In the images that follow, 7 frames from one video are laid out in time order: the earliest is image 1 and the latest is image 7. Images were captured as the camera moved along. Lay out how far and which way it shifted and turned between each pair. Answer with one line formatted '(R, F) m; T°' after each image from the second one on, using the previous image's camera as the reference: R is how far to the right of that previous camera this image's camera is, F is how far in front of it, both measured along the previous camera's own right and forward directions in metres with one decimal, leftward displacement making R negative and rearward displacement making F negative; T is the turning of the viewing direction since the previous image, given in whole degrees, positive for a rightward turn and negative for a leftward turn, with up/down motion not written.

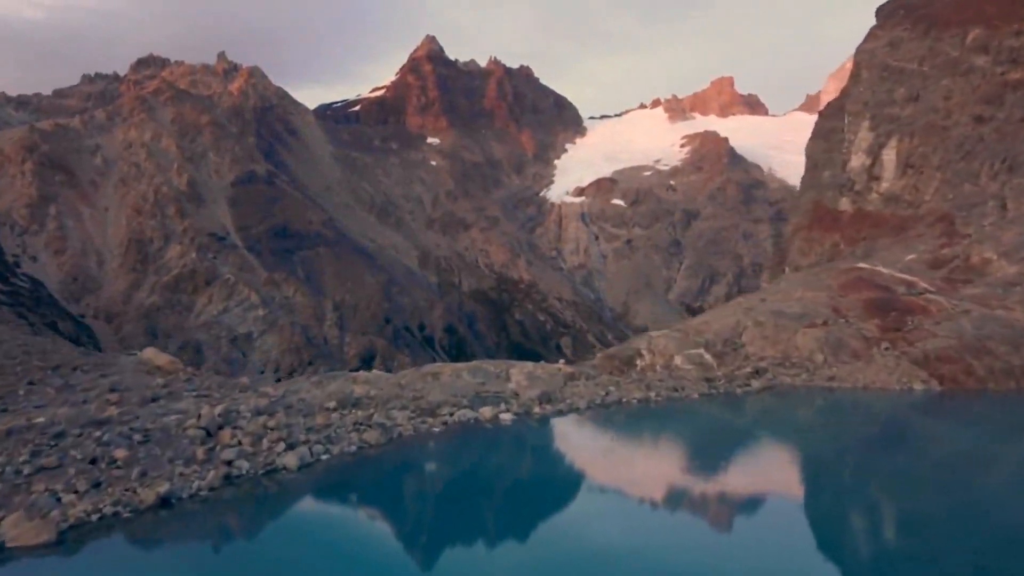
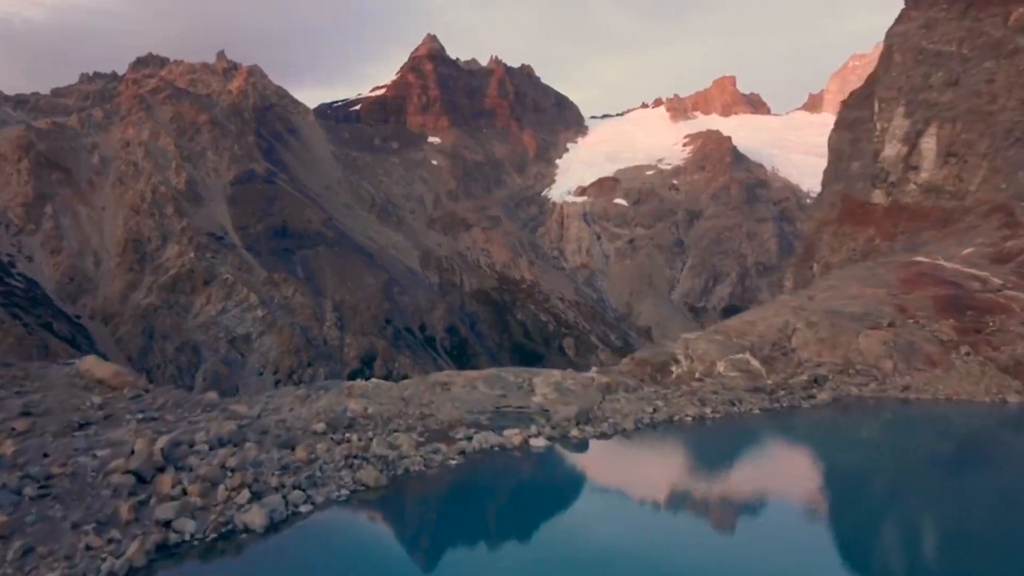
(-0.2, +1.3) m; 0°
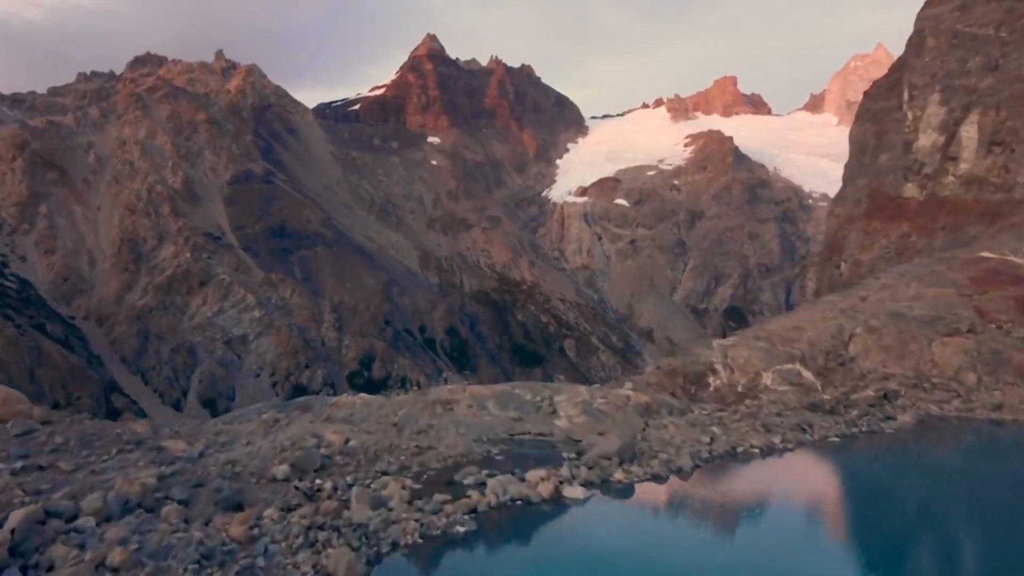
(-0.1, +1.3) m; 0°
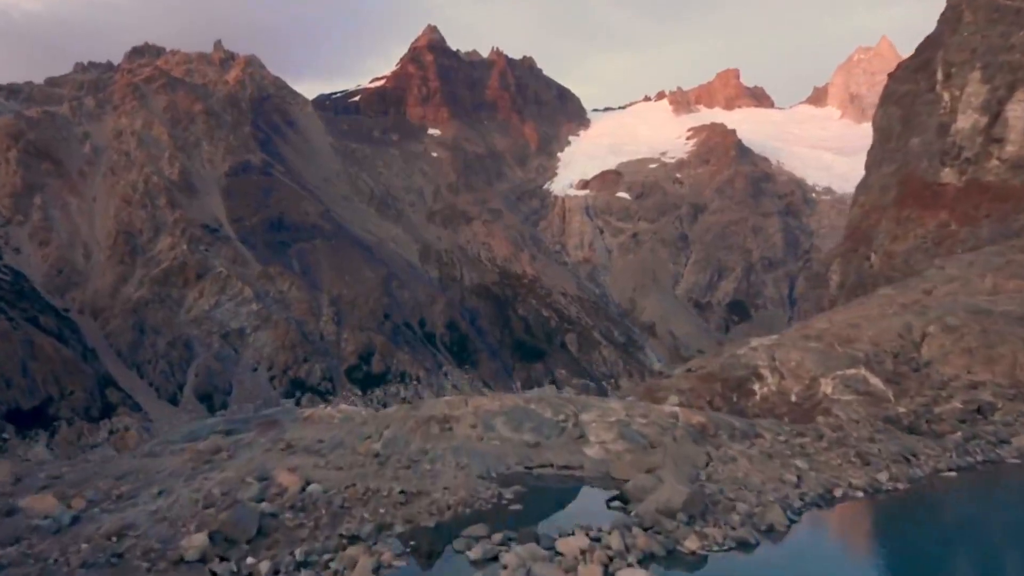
(-0.1, +1.3) m; 0°
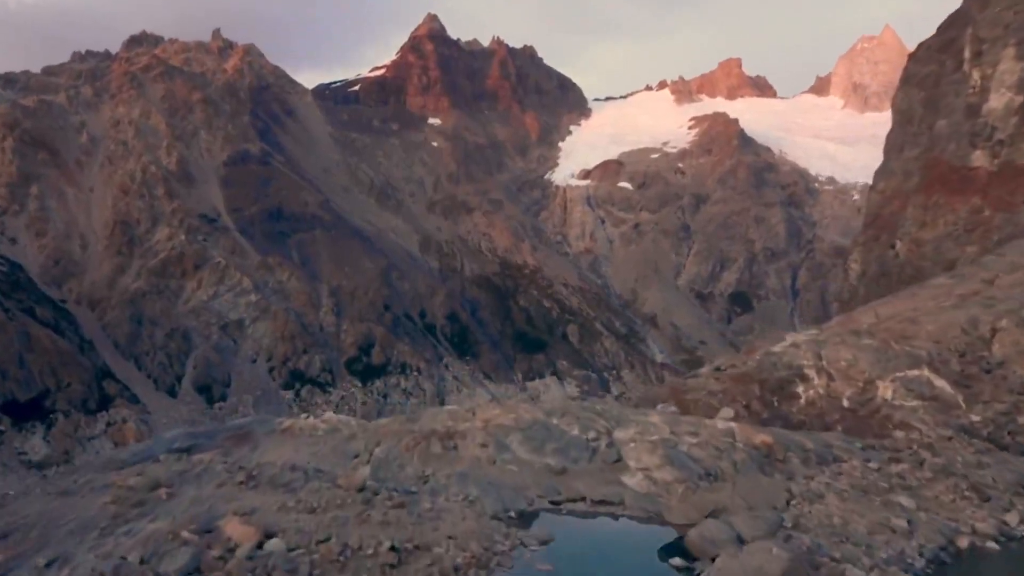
(-0.1, +0.9) m; 0°
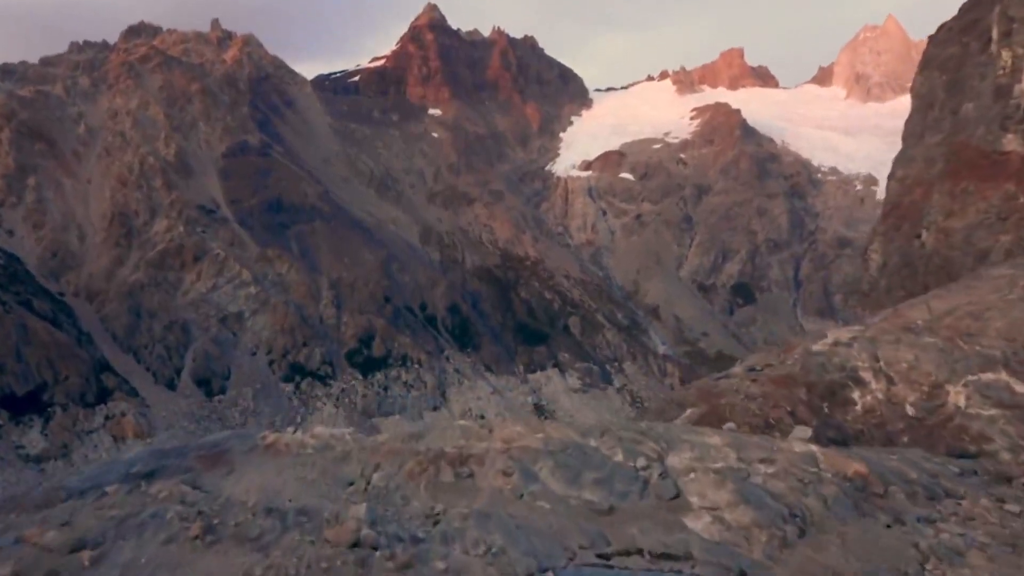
(-0.1, +0.8) m; 0°
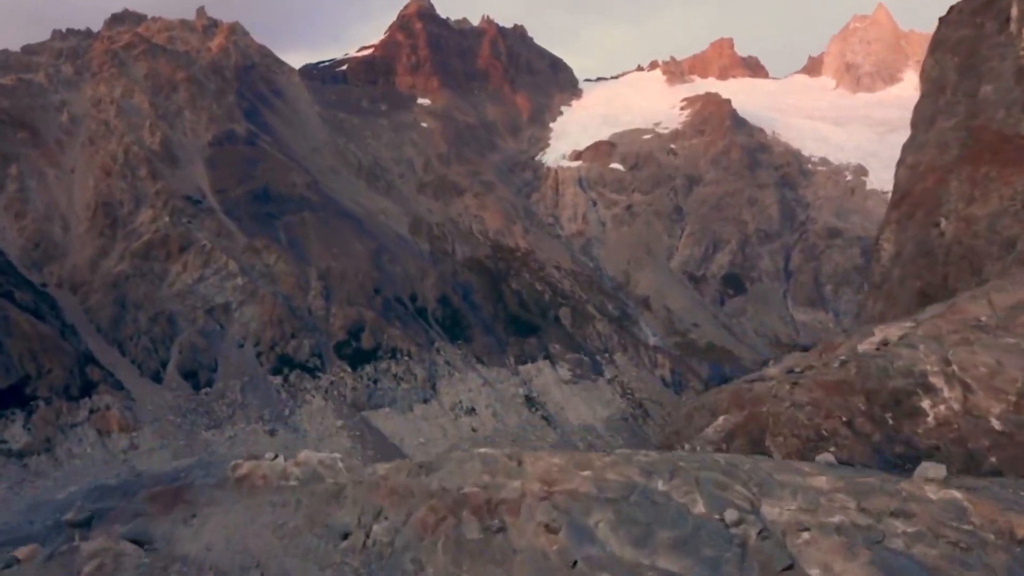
(-0.1, +0.8) m; +1°
